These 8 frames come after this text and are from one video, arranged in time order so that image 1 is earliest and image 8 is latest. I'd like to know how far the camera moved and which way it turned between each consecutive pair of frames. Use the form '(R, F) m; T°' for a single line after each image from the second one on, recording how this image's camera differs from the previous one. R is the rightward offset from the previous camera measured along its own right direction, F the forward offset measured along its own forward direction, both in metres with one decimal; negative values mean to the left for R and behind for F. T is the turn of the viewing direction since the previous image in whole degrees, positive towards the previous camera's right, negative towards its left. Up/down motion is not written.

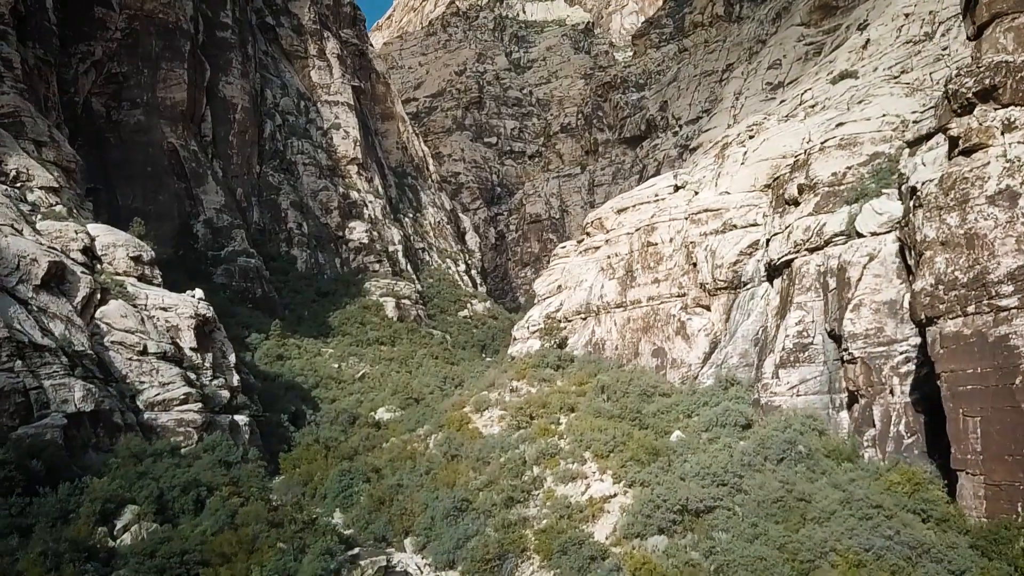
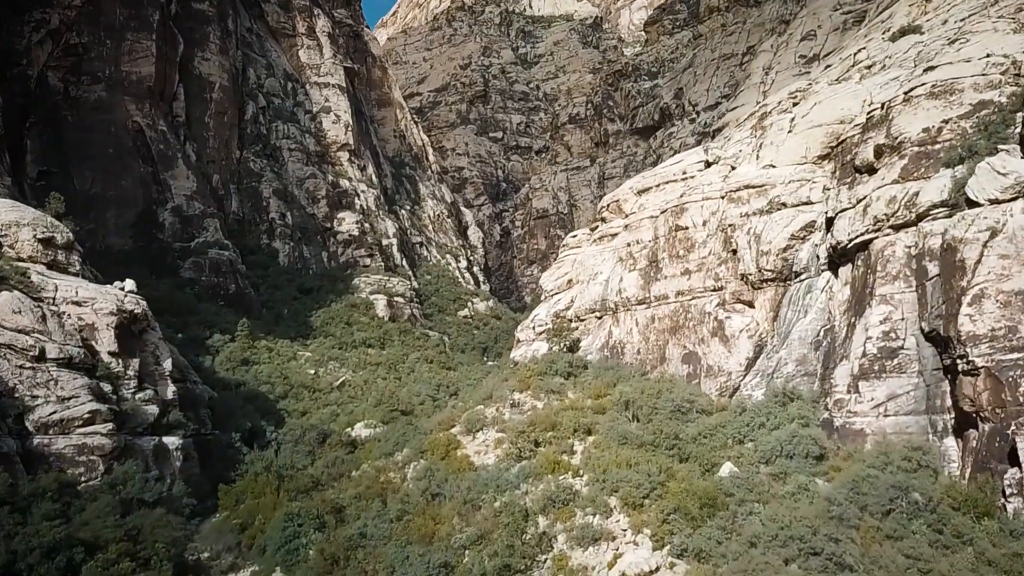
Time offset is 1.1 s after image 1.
(+0.1, +3.6) m; -1°
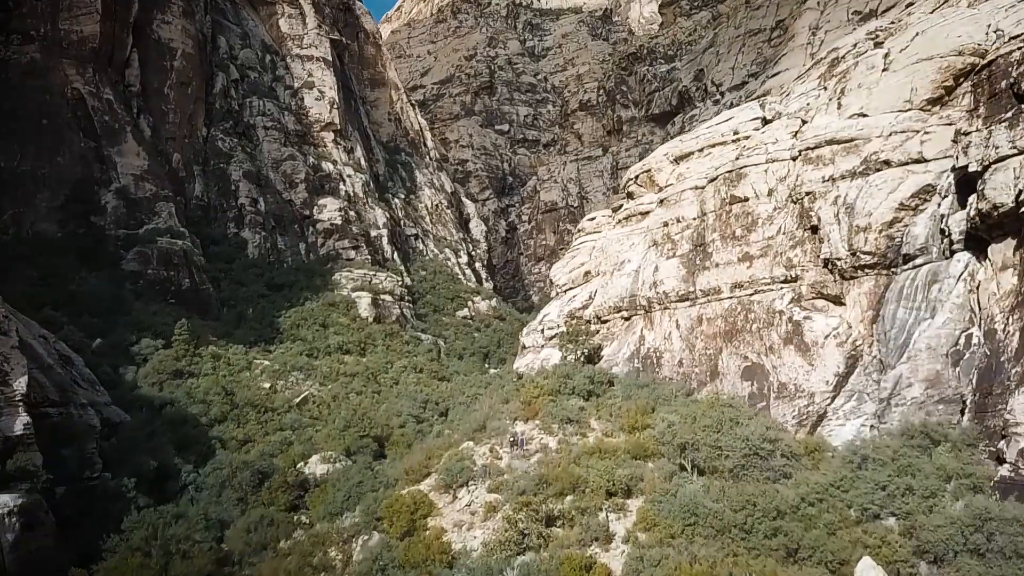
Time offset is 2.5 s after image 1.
(+0.1, +4.6) m; -1°
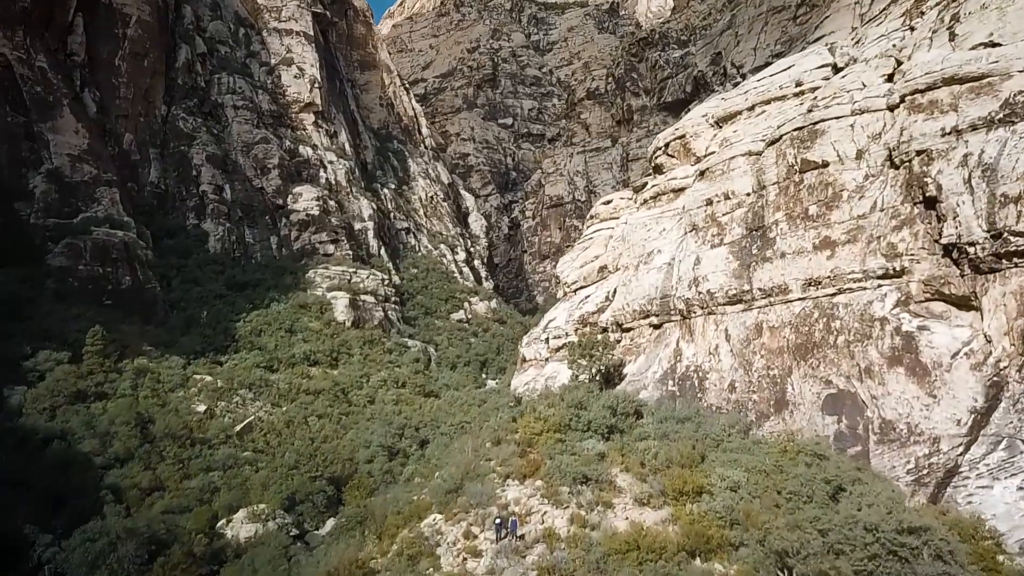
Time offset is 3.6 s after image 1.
(+0.2, +3.8) m; 0°
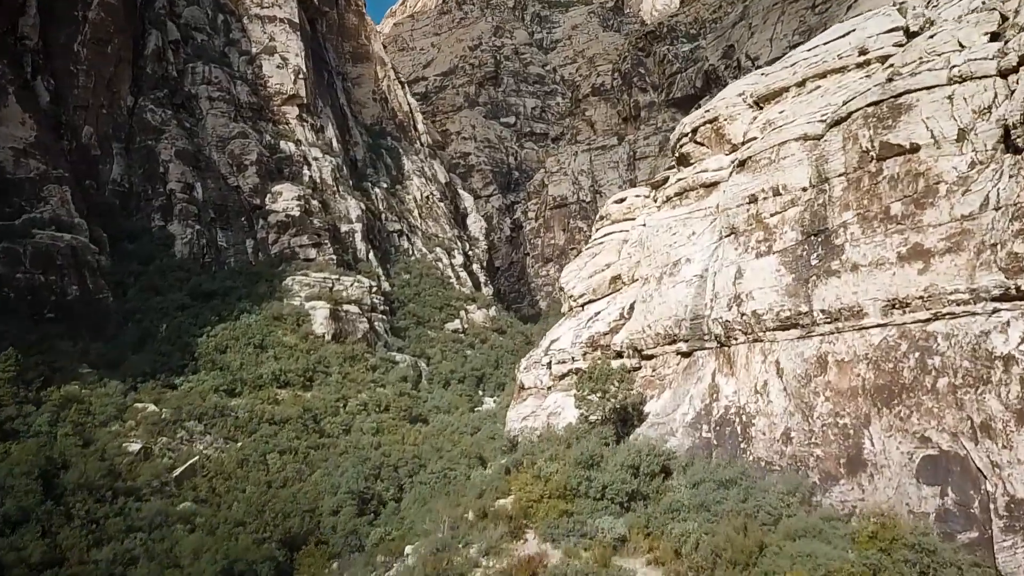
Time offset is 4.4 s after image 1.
(+0.1, +2.5) m; 0°
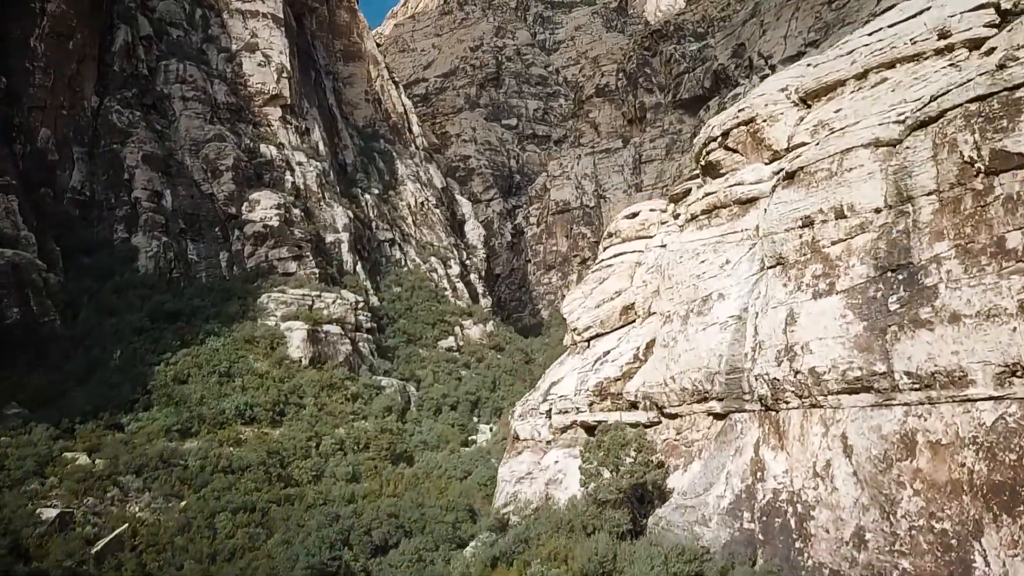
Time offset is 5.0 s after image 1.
(+0.2, +2.1) m; 0°
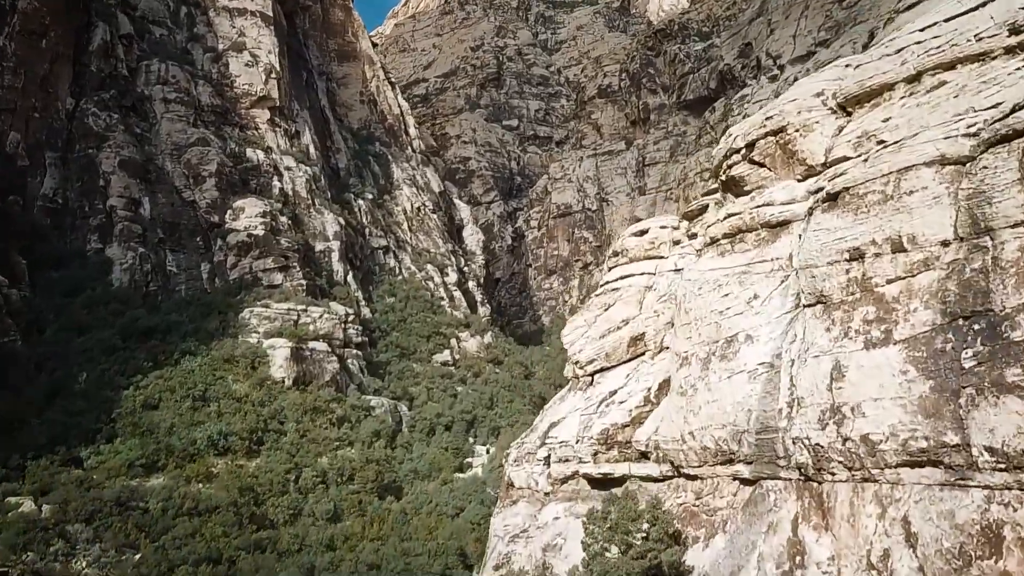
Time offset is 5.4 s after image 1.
(+0.1, +1.3) m; 0°
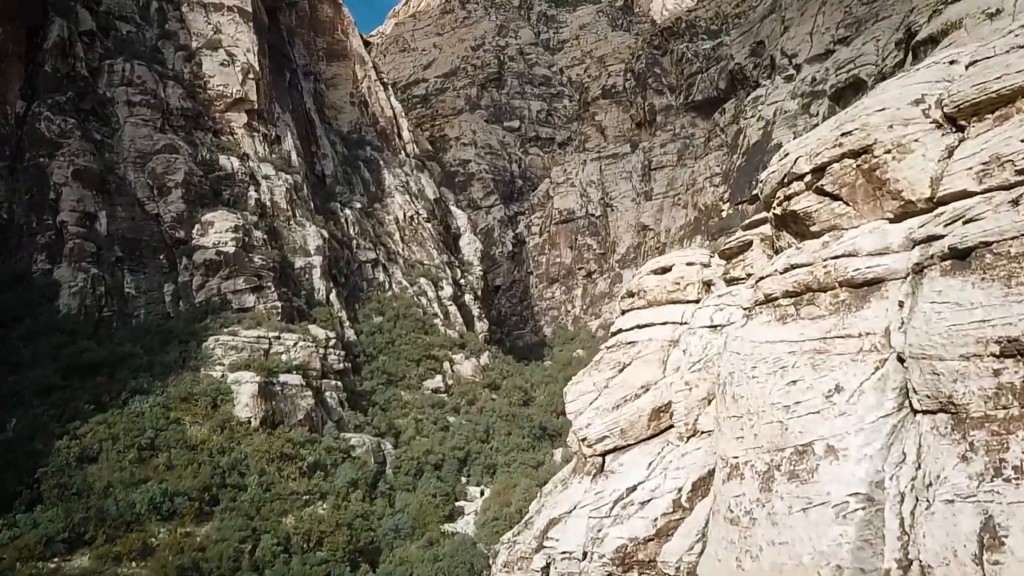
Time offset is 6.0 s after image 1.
(+0.1, +2.2) m; 0°
